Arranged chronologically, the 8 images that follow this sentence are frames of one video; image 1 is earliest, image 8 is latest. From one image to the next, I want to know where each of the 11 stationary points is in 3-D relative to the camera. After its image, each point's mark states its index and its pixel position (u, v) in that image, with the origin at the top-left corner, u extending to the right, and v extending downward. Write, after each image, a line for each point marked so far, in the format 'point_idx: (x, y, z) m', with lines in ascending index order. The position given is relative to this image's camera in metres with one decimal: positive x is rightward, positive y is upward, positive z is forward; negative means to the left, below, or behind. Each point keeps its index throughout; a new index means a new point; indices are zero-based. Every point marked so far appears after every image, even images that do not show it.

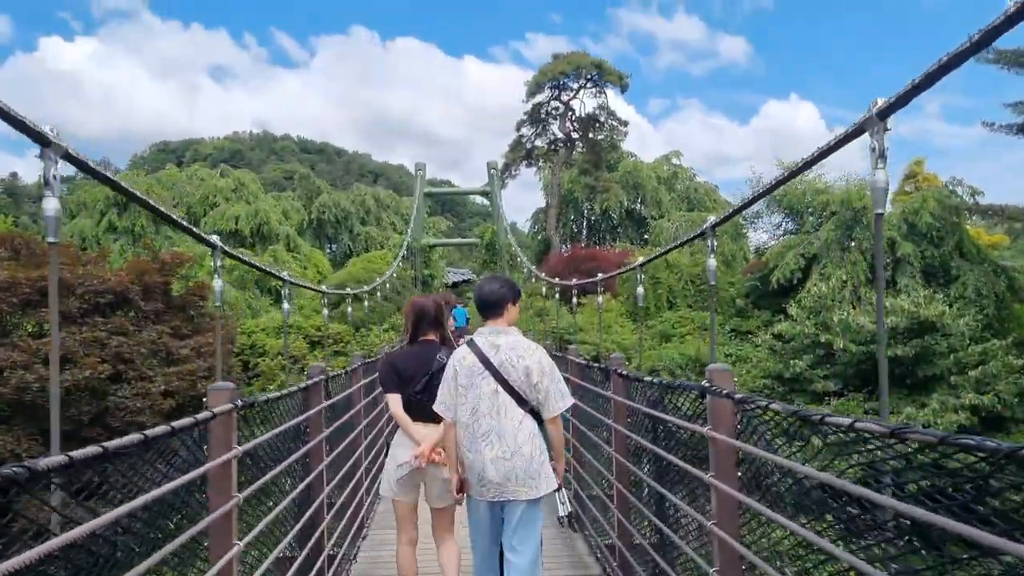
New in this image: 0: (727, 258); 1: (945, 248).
0: (+4.2, +0.6, +17.9) m
1: (+6.9, +0.7, +14.8) m
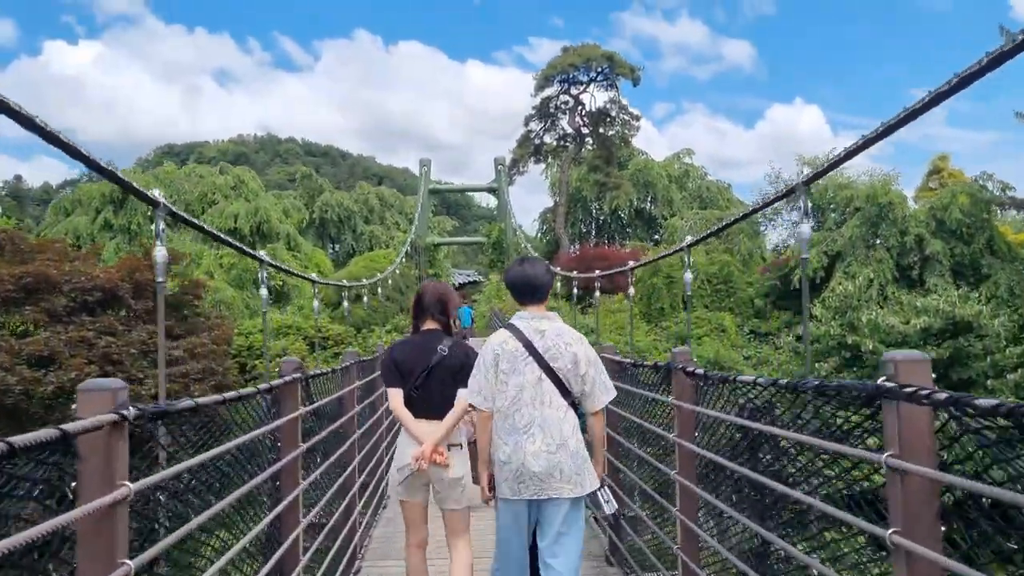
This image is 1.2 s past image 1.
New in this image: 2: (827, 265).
0: (+4.3, +0.6, +17.2) m
1: (+7.1, +0.7, +14.1) m
2: (+5.1, +0.4, +15.0) m
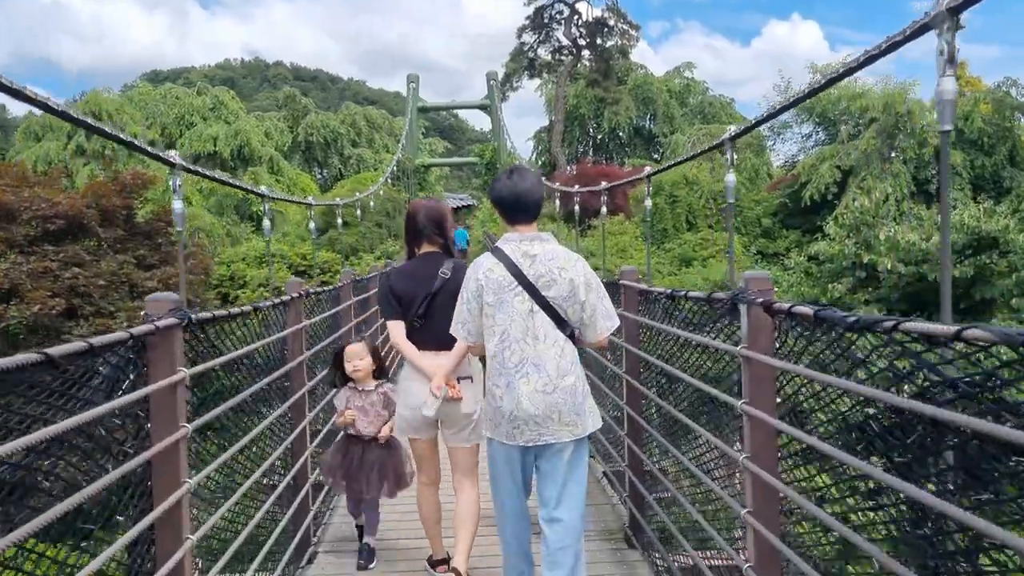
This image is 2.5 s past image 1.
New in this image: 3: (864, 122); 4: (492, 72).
0: (+4.2, +2.0, +16.4) m
1: (+7.0, +1.9, +13.3) m
2: (+5.0, +1.7, +14.2) m
3: (+5.5, +2.6, +14.5) m
4: (-0.4, +4.5, +19.2) m
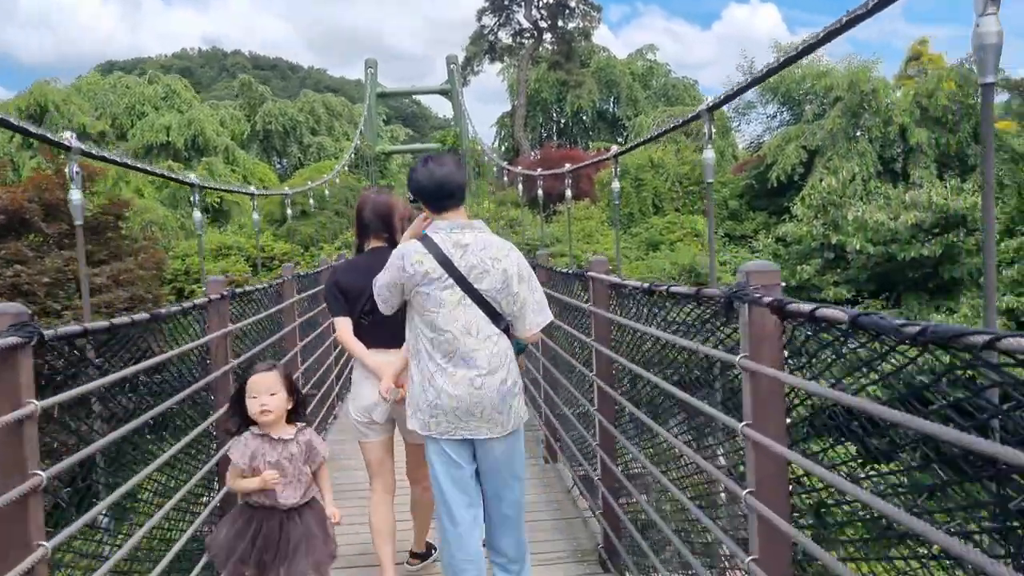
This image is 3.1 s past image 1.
0: (+3.6, +2.3, +16.2) m
1: (+6.4, +2.2, +13.2) m
2: (+4.5, +1.9, +14.0) m
3: (+4.9, +2.9, +14.3) m
4: (-1.2, +4.7, +18.9) m
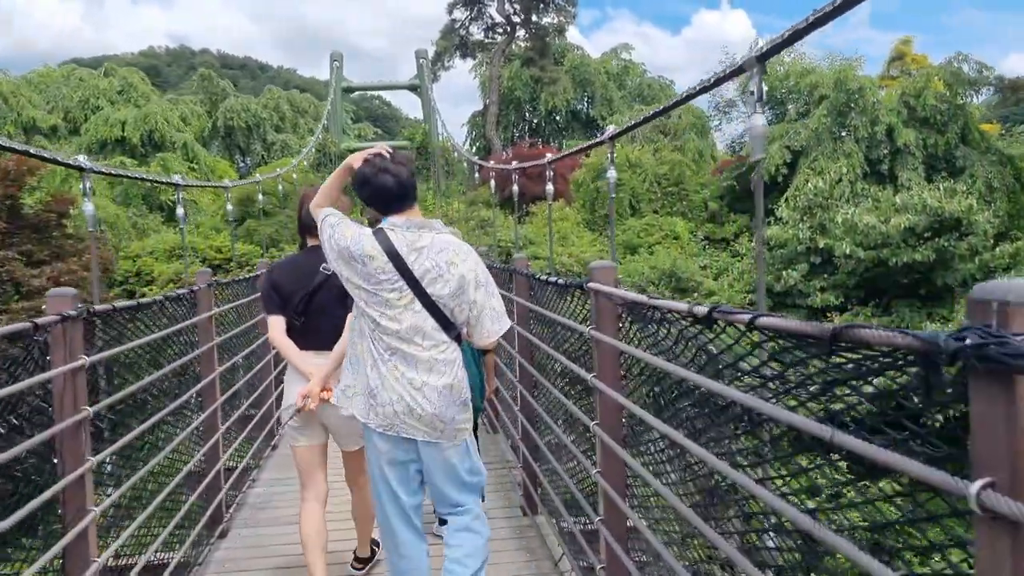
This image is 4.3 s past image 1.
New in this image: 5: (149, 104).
0: (+3.1, +2.2, +15.7) m
1: (+6.1, +2.1, +12.7) m
2: (+4.0, +1.9, +13.5) m
3: (+4.5, +2.8, +13.8) m
4: (-1.8, +4.7, +18.2) m
5: (-7.6, +3.8, +19.3) m
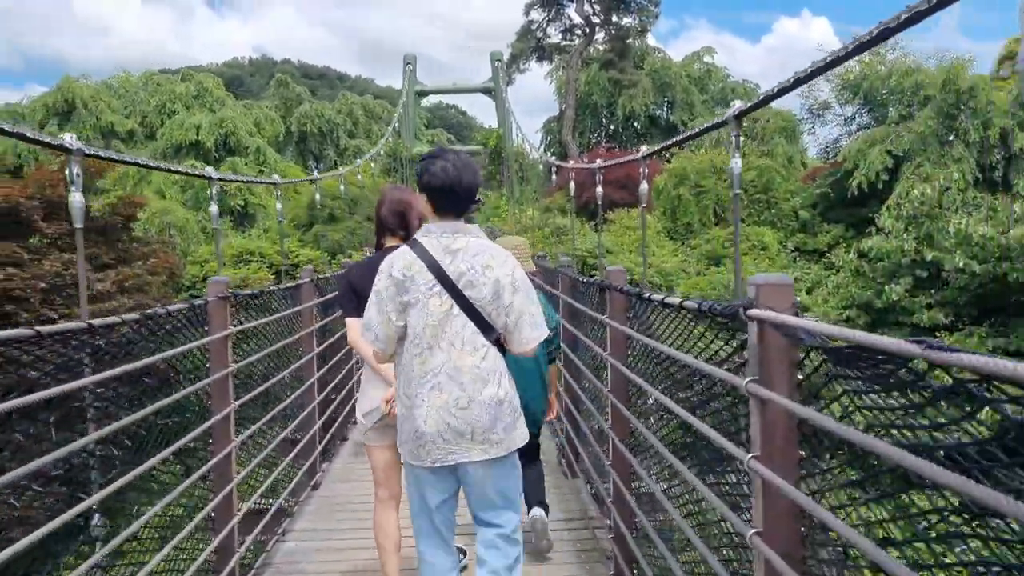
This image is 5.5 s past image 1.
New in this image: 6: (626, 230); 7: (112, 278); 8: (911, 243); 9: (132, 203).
0: (+4.3, +2.0, +14.7) m
1: (+7.1, +1.9, +11.6) m
2: (+5.1, +1.6, +12.5) m
3: (+5.6, +2.6, +12.8) m
4: (-0.3, +4.5, +17.6) m
5: (-6.0, +3.7, +19.2) m
6: (+1.7, +0.9, +13.6) m
7: (-4.4, +0.1, +10.2) m
8: (+4.5, +0.5, +10.4) m
9: (-4.7, +1.0, +11.3) m
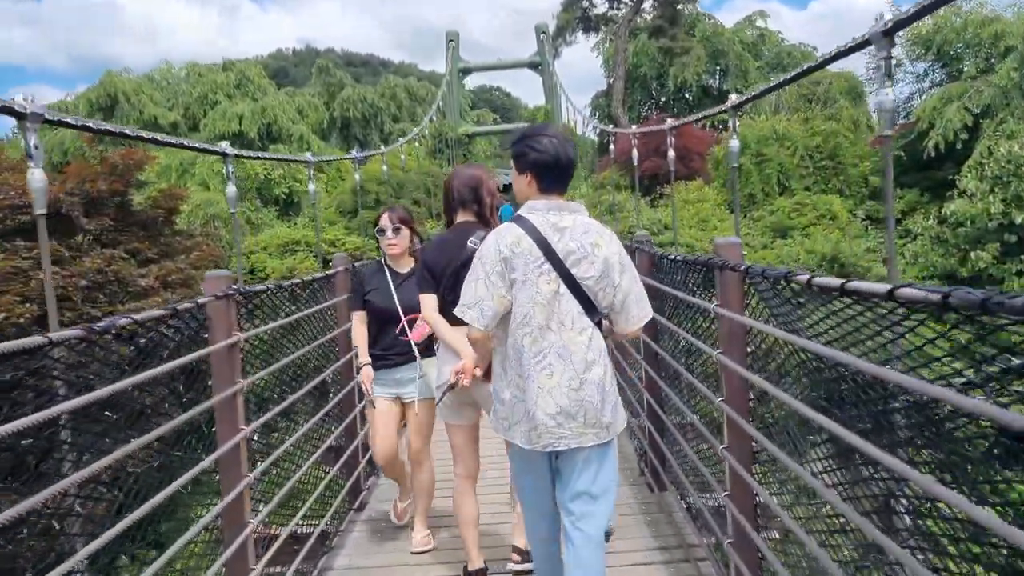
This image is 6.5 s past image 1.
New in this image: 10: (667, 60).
0: (+5.1, +2.5, +13.9) m
1: (+7.7, +2.4, +10.6) m
2: (+5.8, +2.1, +11.7) m
3: (+6.2, +3.0, +11.9) m
4: (+0.5, +4.8, +17.0) m
5: (-5.1, +3.9, +18.9) m
6: (+2.4, +1.2, +12.9) m
7: (-3.8, +0.2, +9.9) m
8: (+5.1, +0.9, +9.6) m
9: (-4.1, +1.1, +11.0) m
10: (+3.3, +4.9, +19.8) m
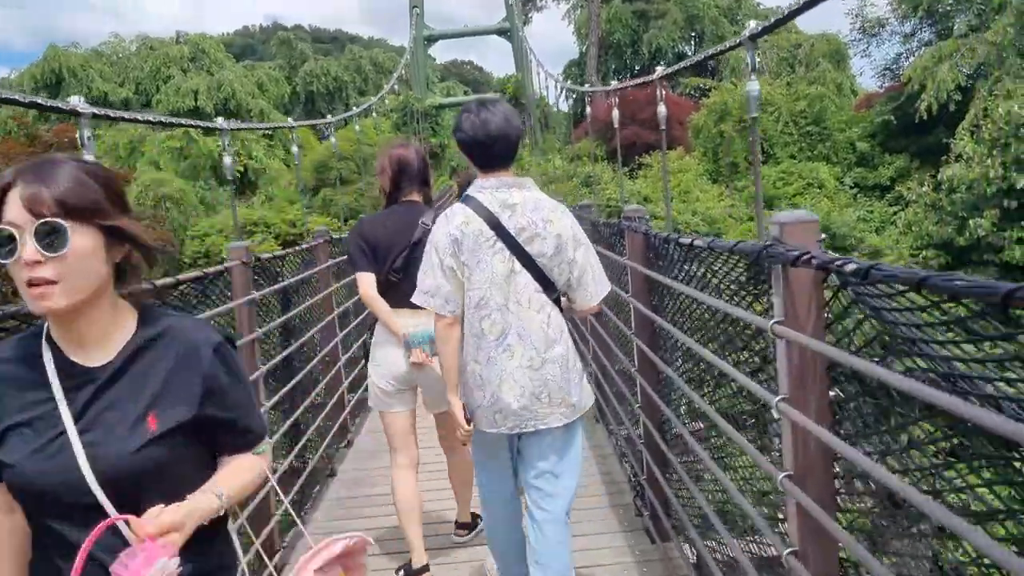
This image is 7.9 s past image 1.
0: (+4.6, +2.9, +13.3) m
1: (+7.3, +2.7, +10.1) m
2: (+5.4, +2.4, +11.1) m
3: (+5.8, +3.4, +11.3) m
4: (0.0, +5.2, +16.2) m
5: (-5.7, +4.2, +18.0) m
6: (+2.0, +1.5, +12.3) m
7: (-4.1, +0.3, +9.2) m
8: (+4.8, +1.2, +9.0) m
9: (-4.4, +1.3, +10.2) m
10: (+2.7, +5.4, +19.1) m
